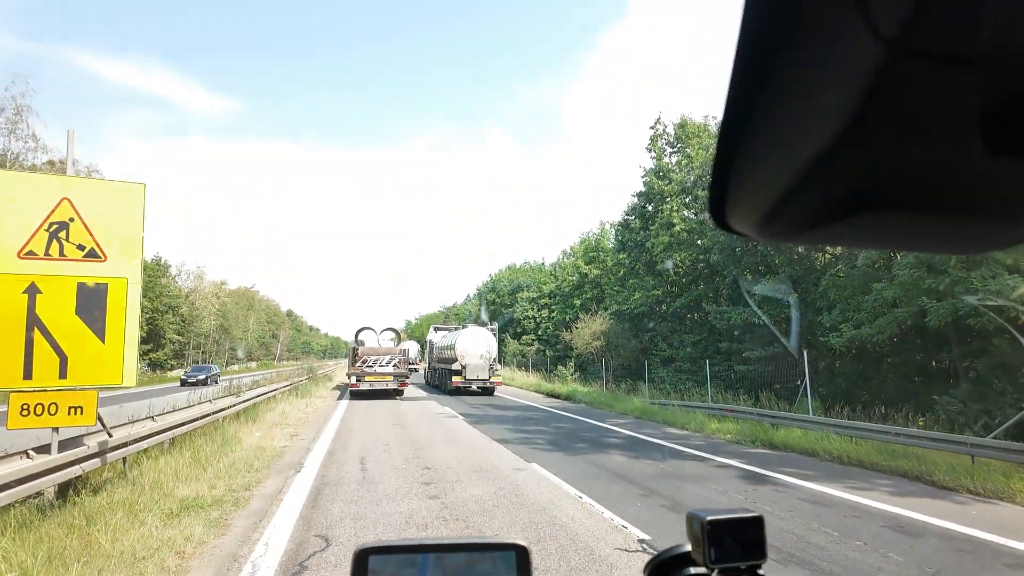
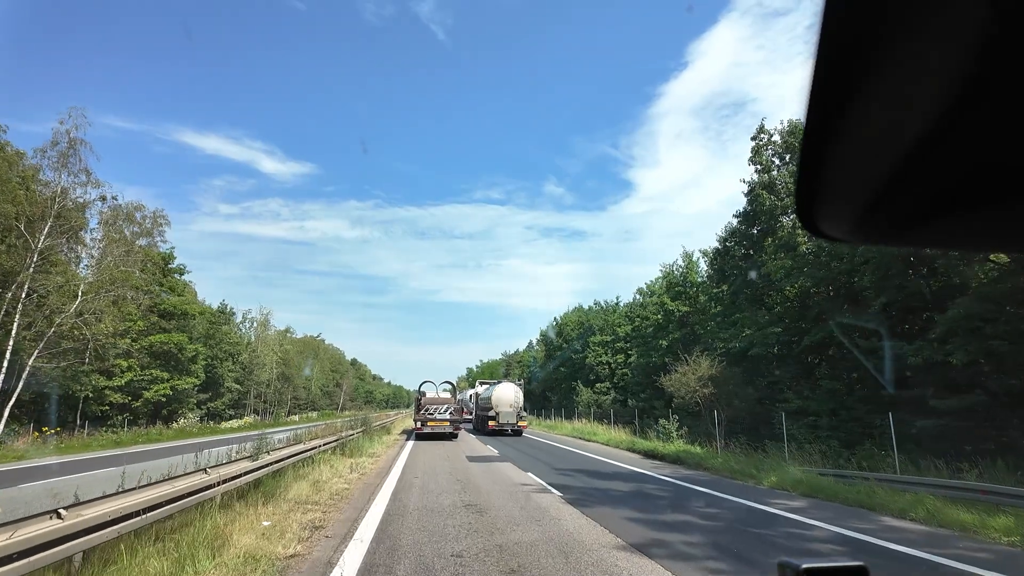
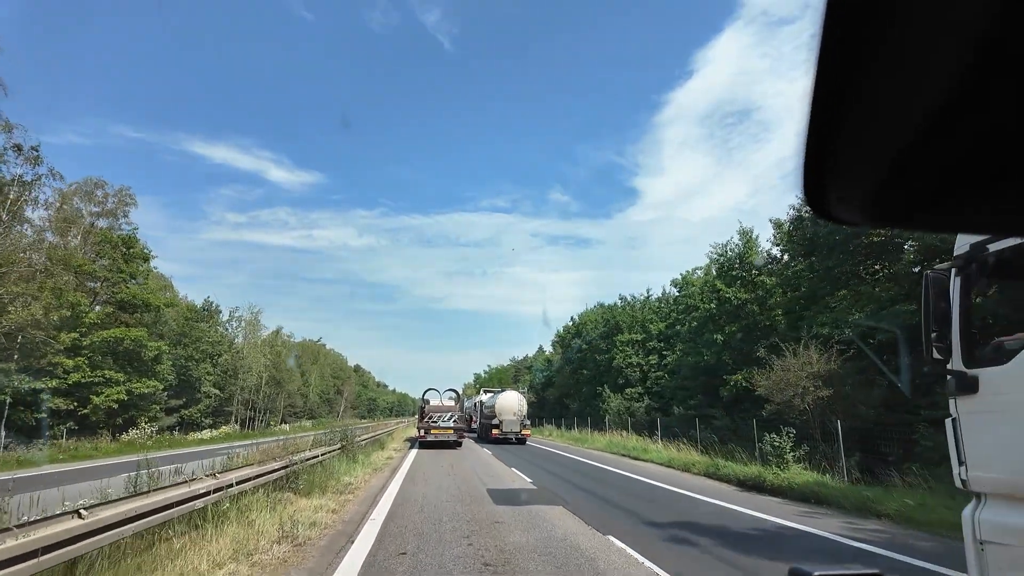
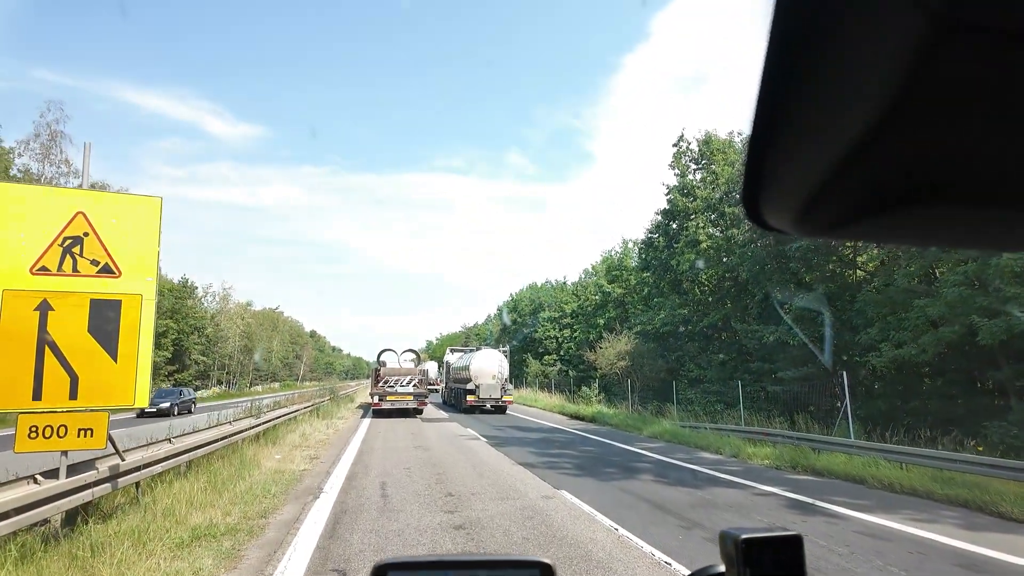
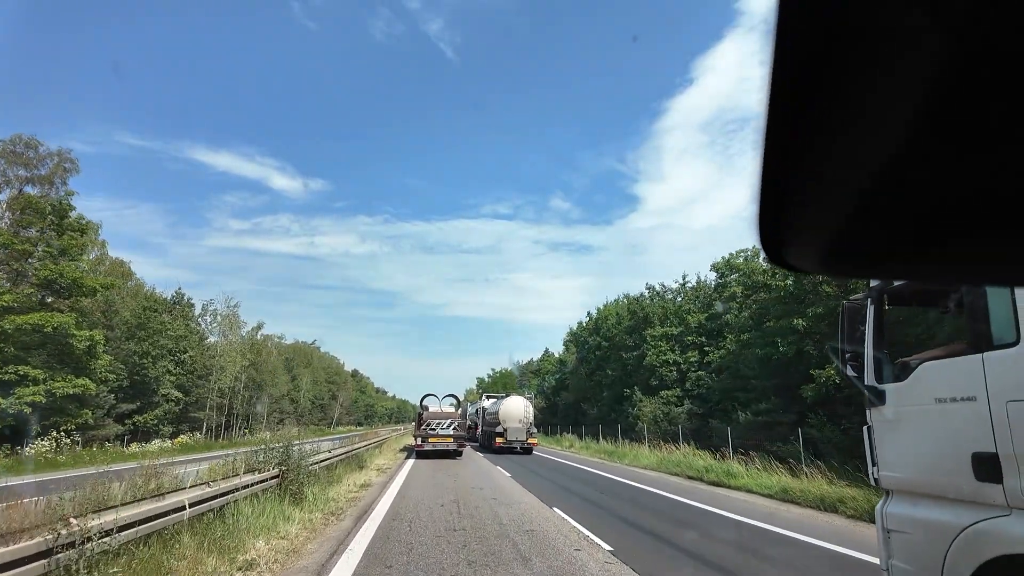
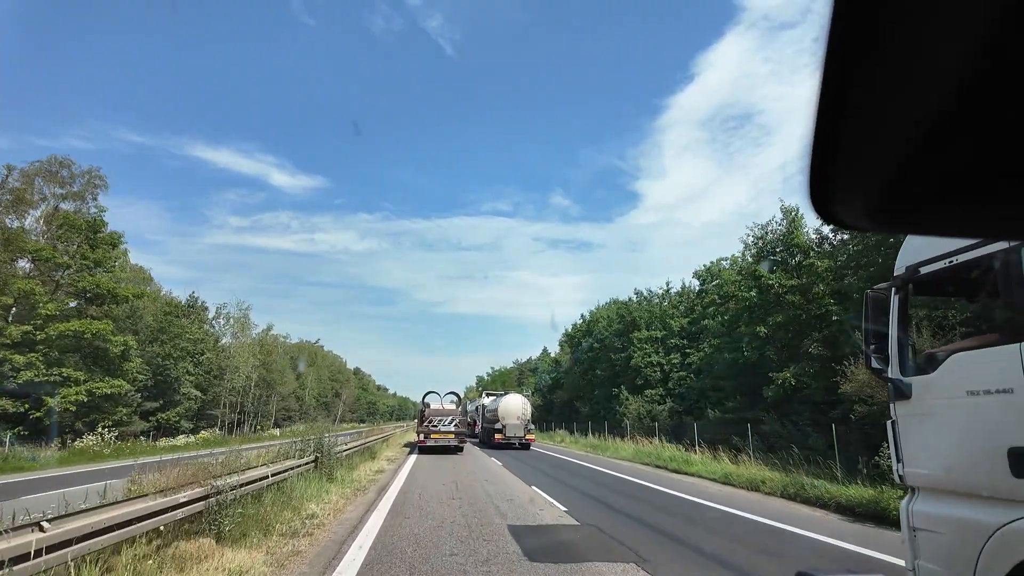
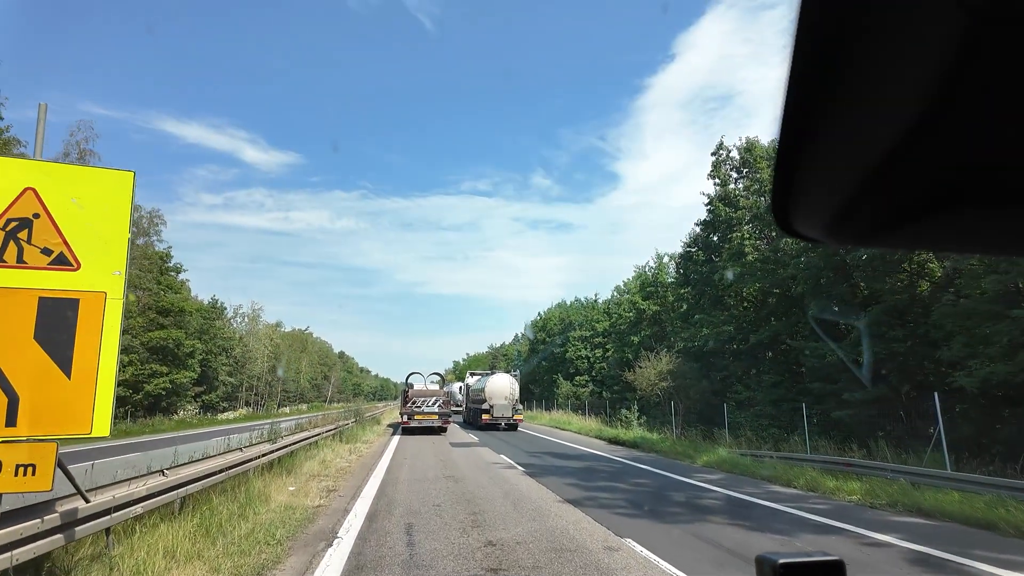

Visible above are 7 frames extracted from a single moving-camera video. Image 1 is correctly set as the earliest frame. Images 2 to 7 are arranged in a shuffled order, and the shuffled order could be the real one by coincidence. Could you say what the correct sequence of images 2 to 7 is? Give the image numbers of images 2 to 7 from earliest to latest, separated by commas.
4, 7, 2, 3, 6, 5
